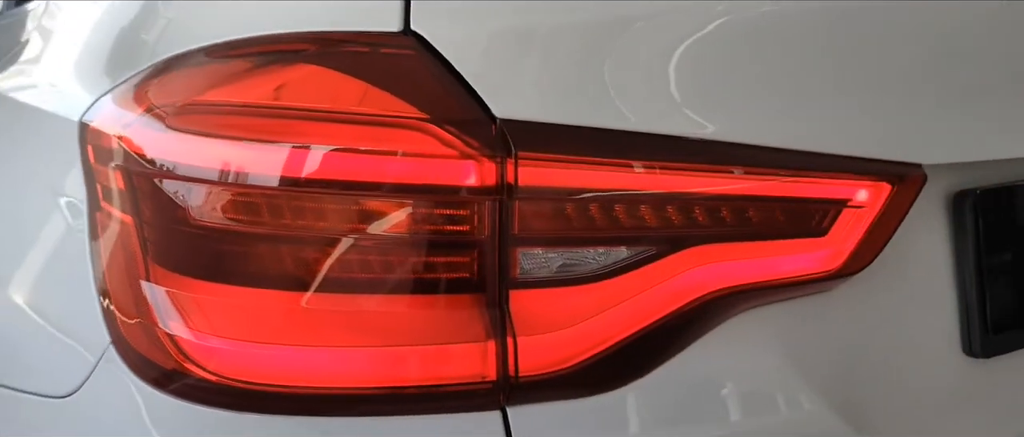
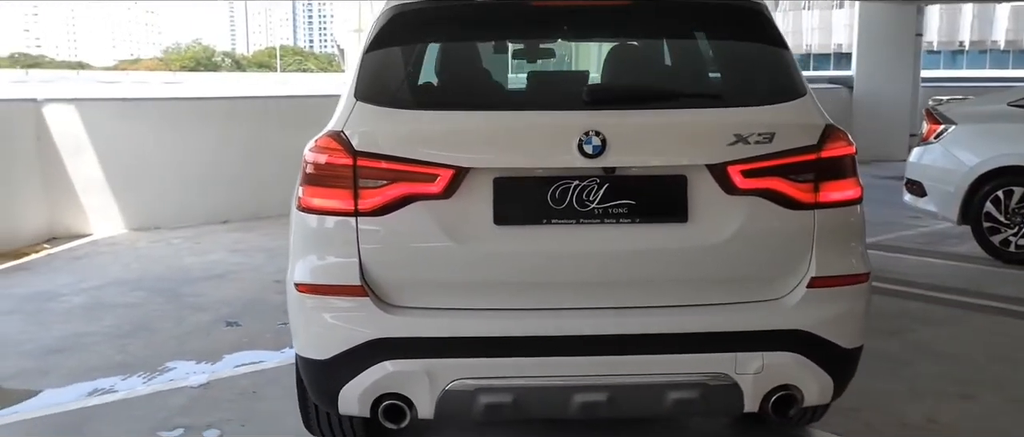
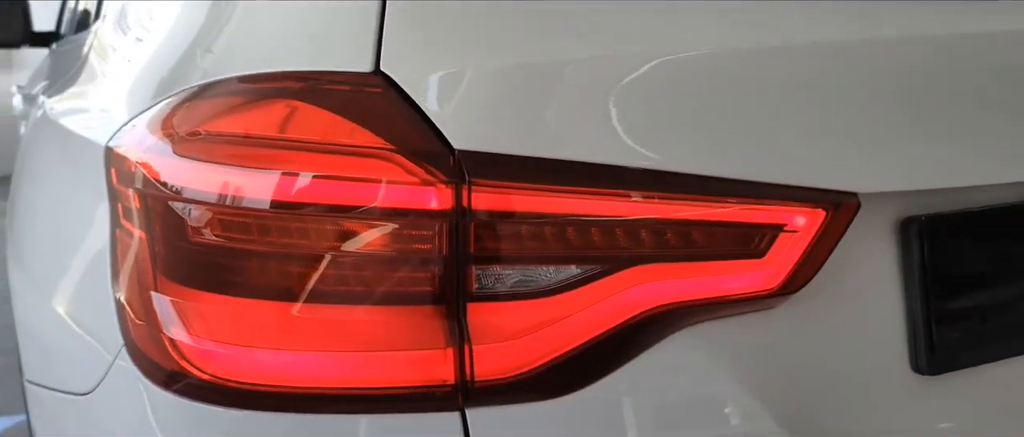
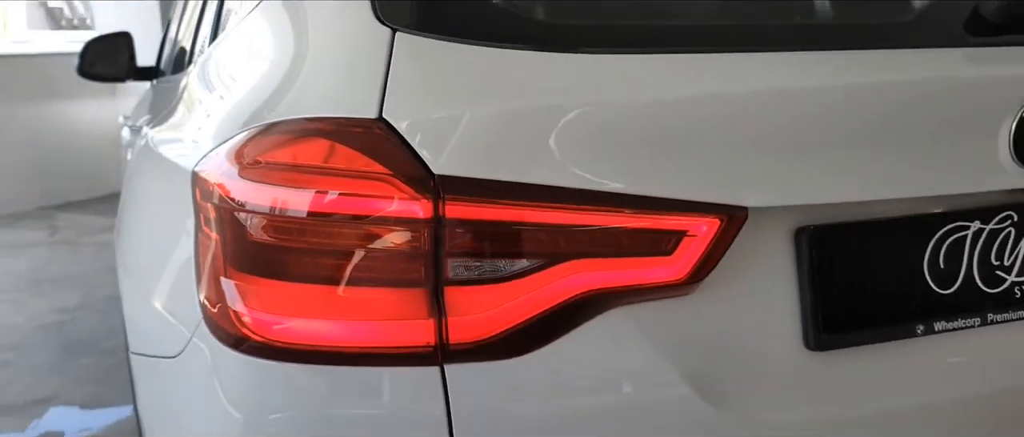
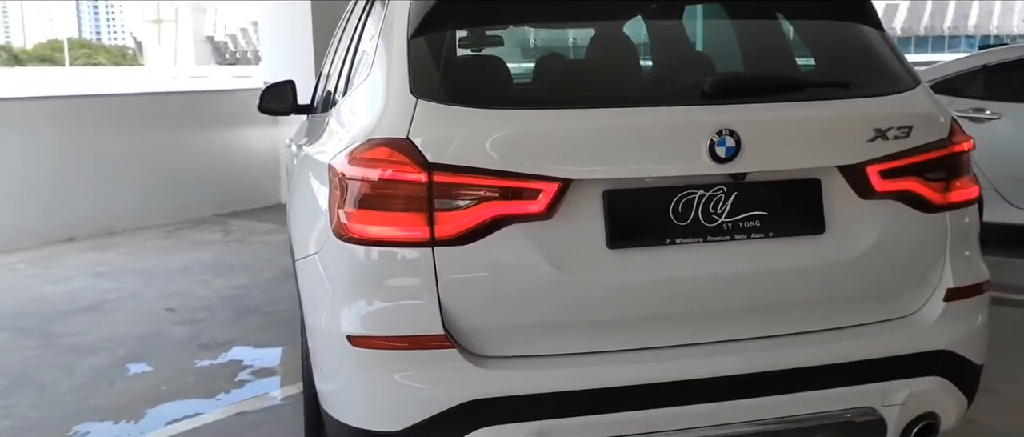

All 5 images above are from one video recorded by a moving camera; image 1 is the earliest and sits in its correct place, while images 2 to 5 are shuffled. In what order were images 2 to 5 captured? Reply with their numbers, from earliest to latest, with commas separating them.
3, 4, 5, 2
